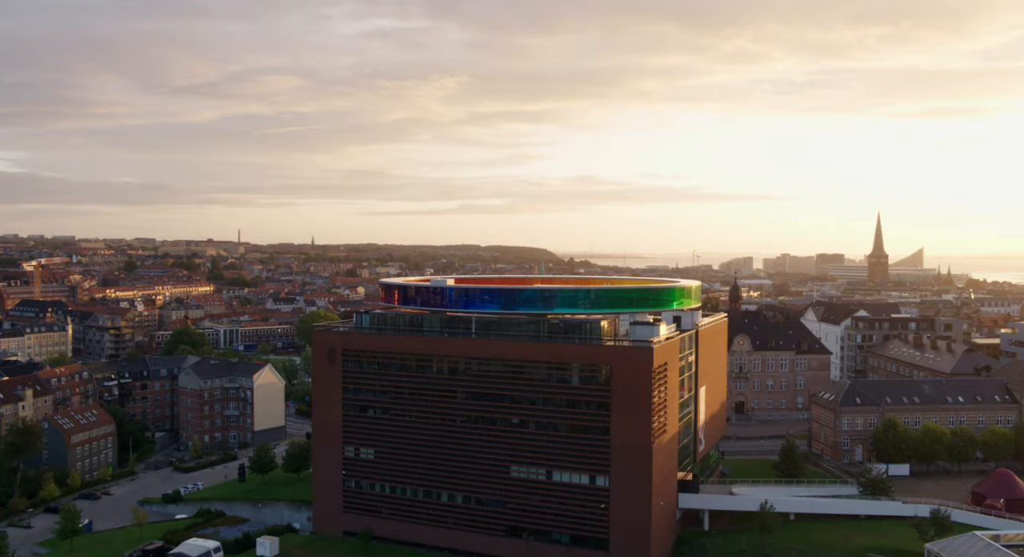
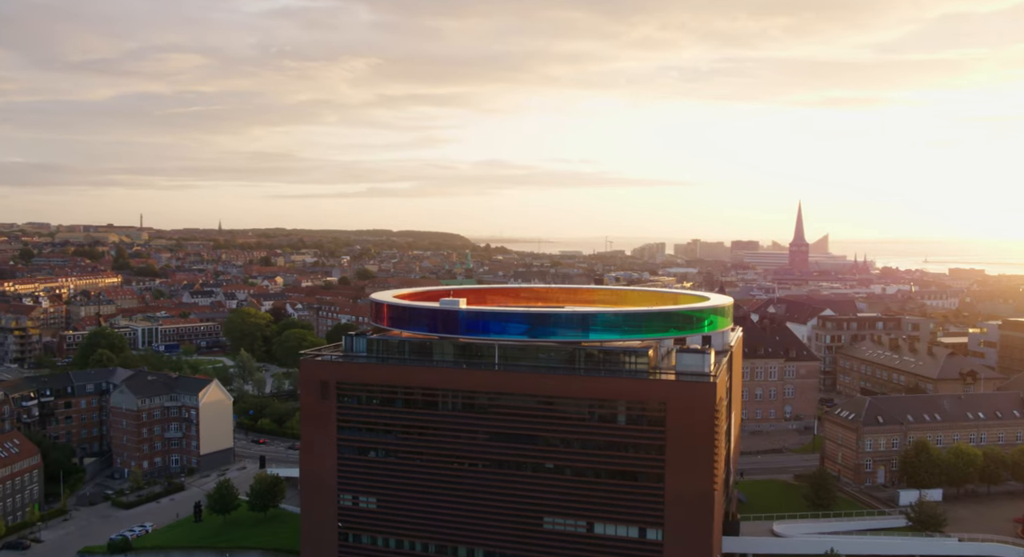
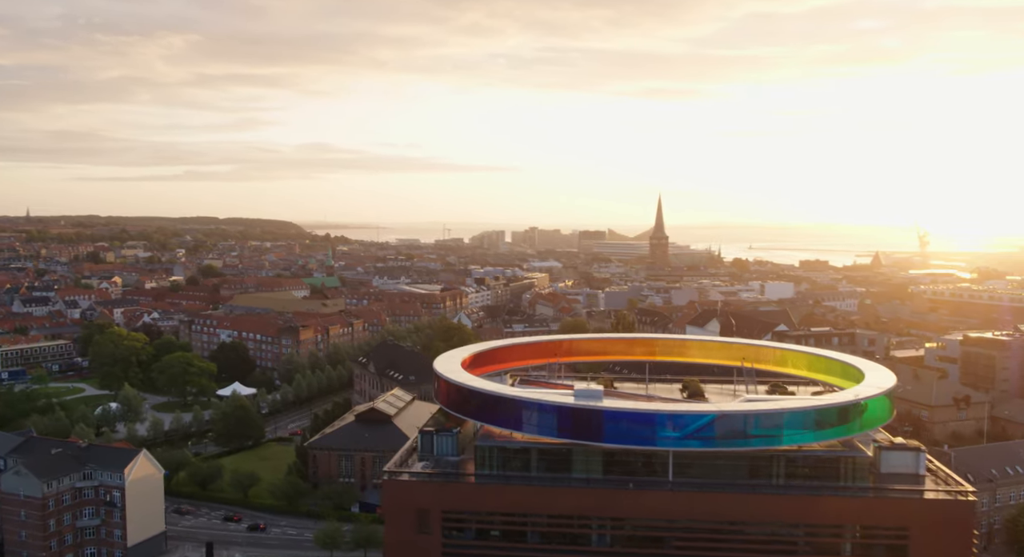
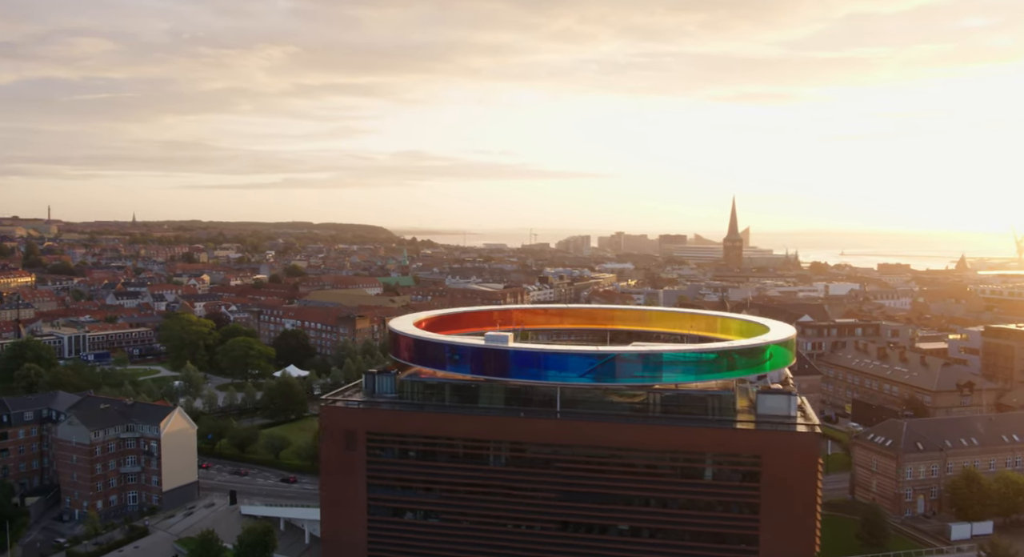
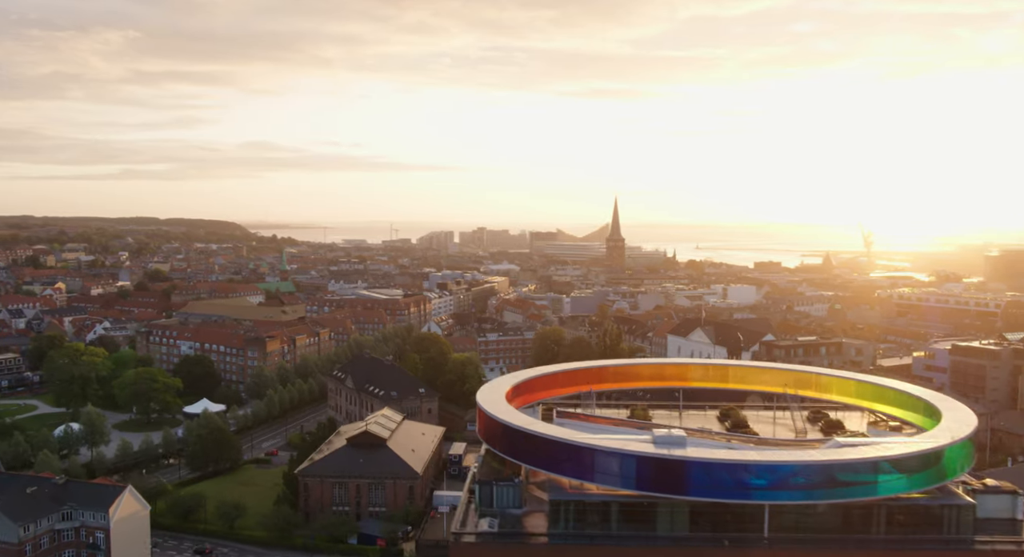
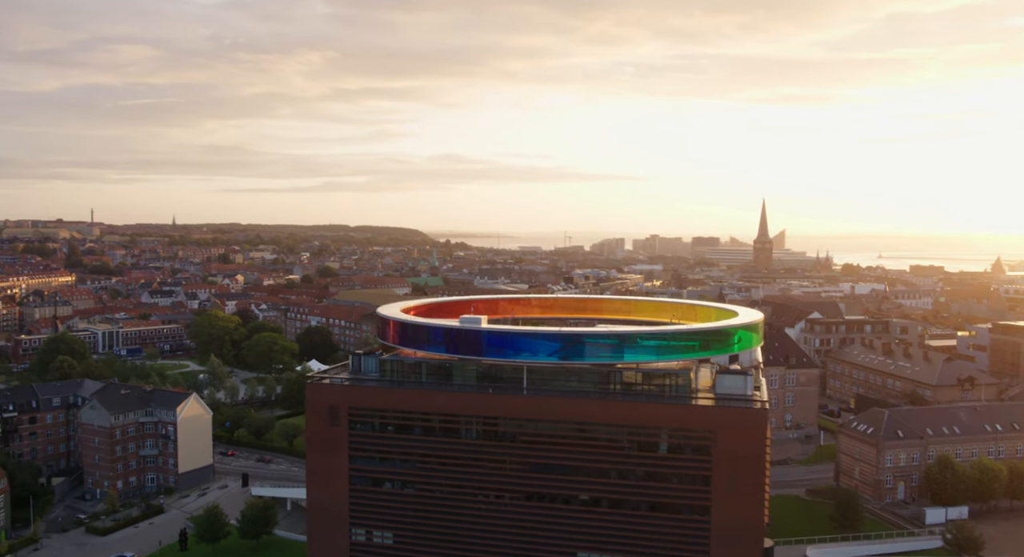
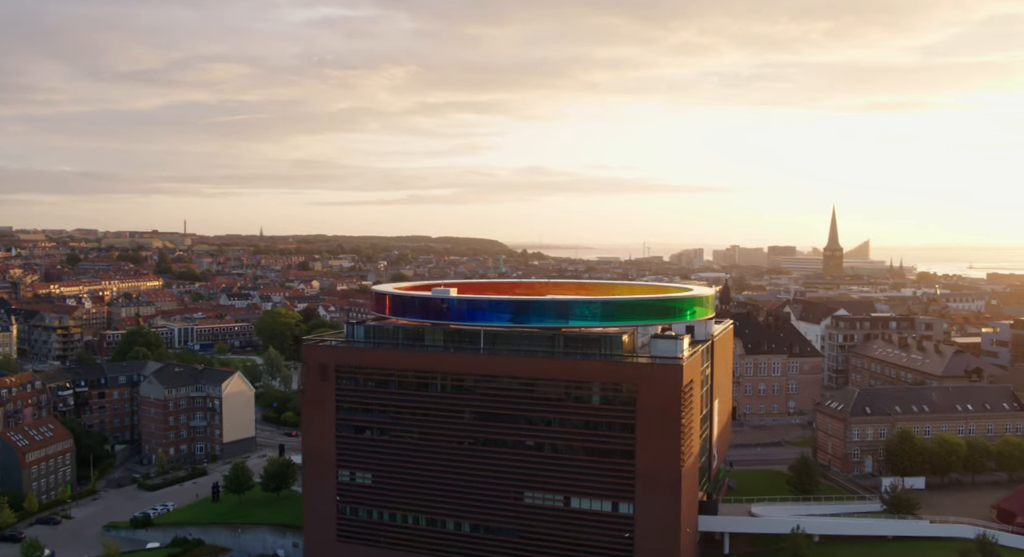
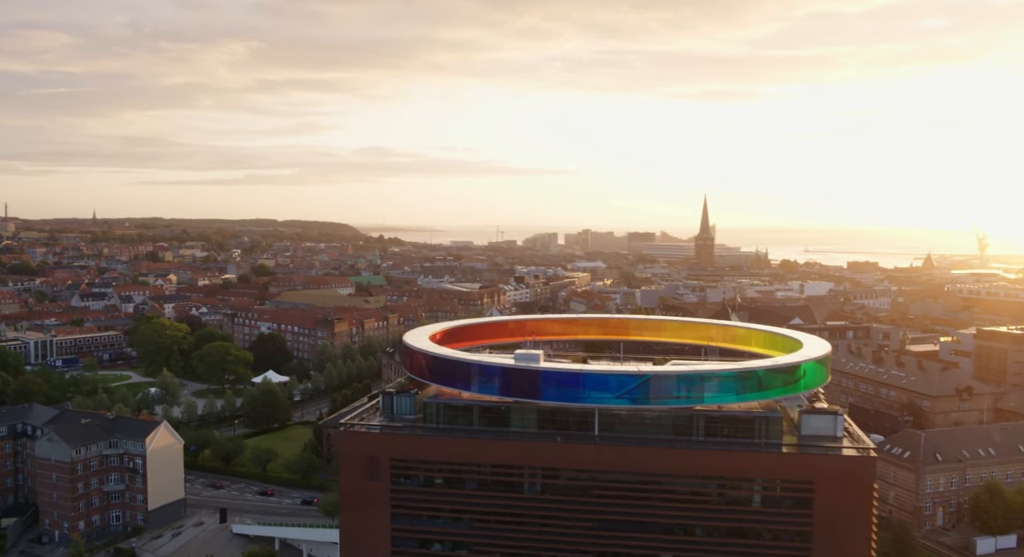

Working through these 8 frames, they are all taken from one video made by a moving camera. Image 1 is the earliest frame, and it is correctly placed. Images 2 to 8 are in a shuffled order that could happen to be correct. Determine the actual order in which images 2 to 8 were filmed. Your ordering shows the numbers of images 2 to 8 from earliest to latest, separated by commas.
7, 2, 6, 4, 8, 3, 5
